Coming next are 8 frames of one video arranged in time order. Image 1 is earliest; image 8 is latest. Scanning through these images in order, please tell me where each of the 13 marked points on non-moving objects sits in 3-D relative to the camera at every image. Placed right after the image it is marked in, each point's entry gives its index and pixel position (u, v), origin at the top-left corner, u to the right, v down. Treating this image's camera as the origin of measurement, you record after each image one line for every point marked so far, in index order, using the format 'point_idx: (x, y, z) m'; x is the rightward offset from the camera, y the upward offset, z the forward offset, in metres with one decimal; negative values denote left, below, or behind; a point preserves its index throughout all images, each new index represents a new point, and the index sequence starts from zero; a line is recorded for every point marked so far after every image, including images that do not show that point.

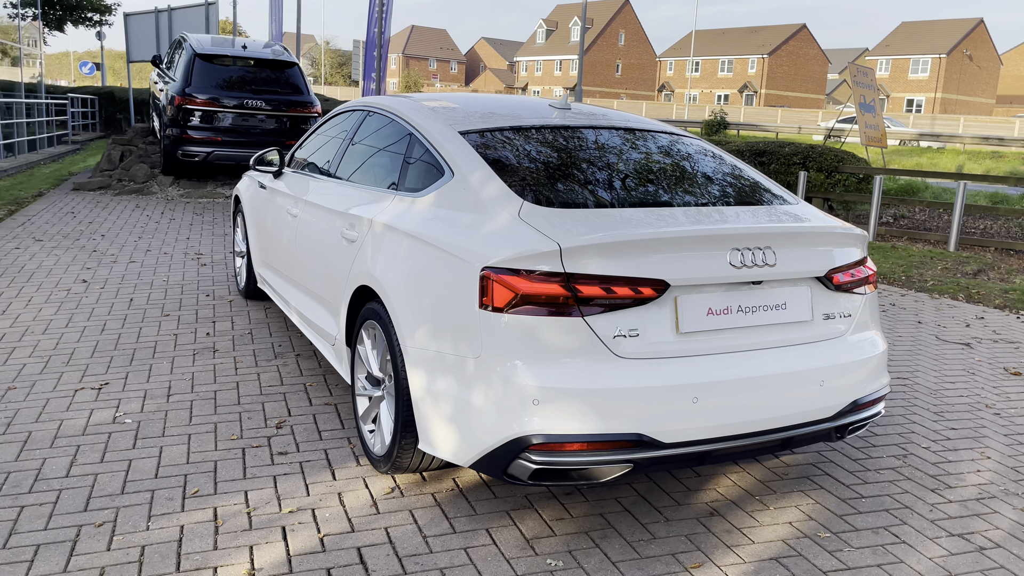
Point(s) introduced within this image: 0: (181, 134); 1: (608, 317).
0: (-4.9, +2.3, +12.2) m
1: (+0.3, -0.1, +2.7) m
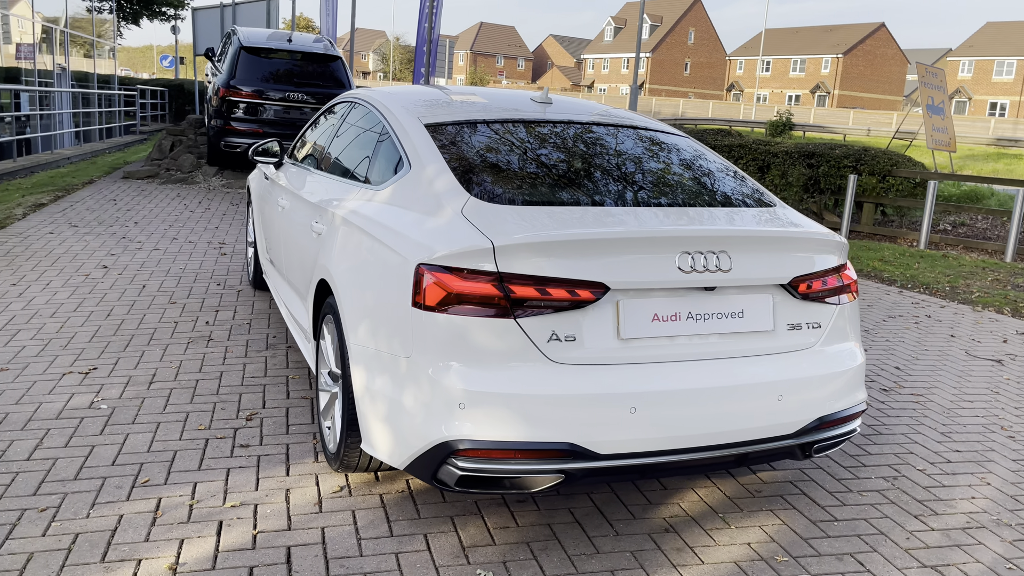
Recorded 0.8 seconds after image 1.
0: (-4.3, +2.4, +12.5) m
1: (+0.1, -0.1, +2.6) m
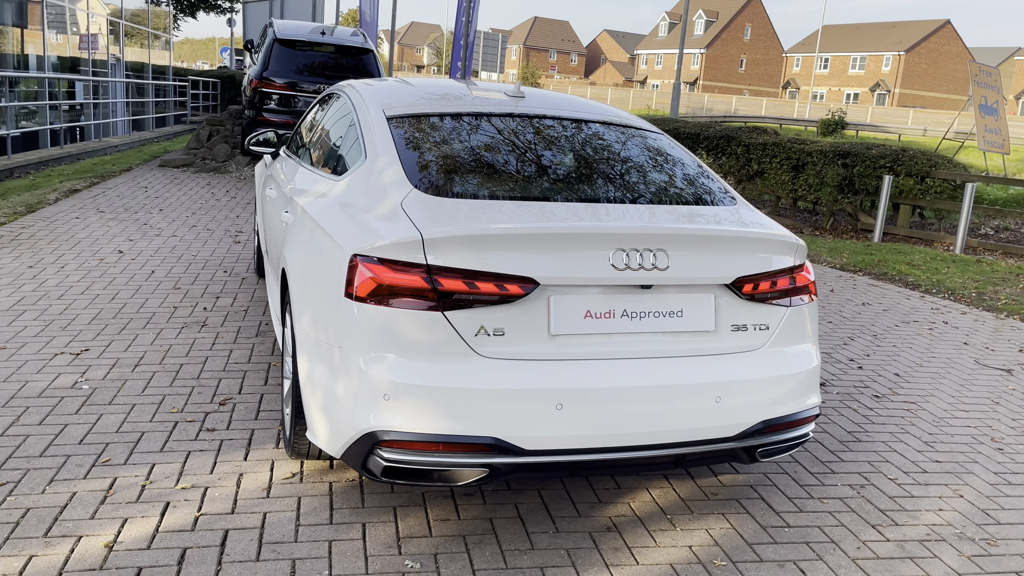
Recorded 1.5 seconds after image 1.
0: (-3.9, +2.6, +12.7) m
1: (-0.1, -0.1, +2.6) m
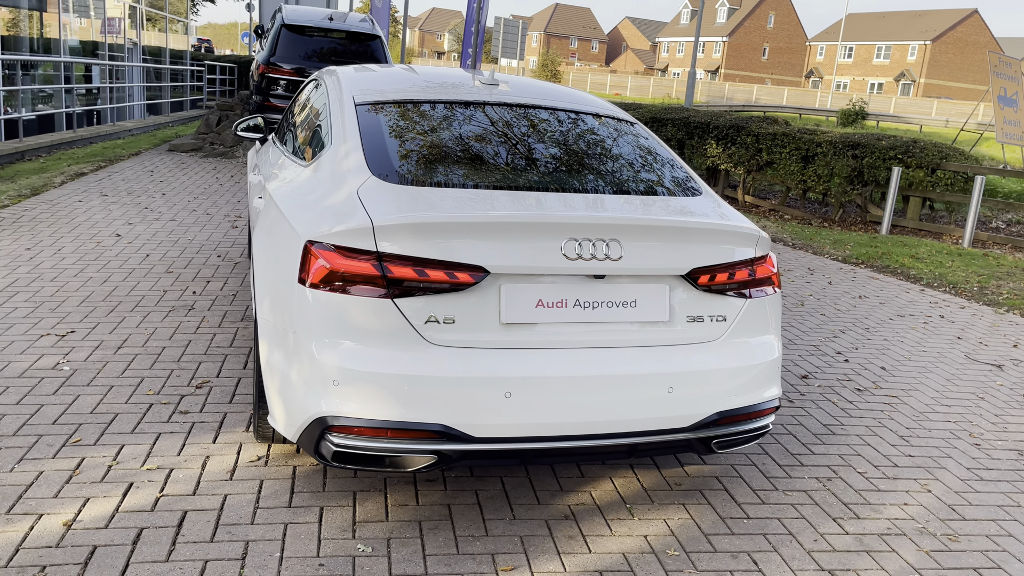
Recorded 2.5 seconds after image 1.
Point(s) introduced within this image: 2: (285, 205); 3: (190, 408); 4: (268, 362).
0: (-3.8, +2.9, +12.7) m
1: (-0.3, 0.0, +2.6) m
2: (-0.9, +0.3, +3.2) m
3: (-1.5, -0.6, +3.9) m
4: (-0.9, -0.3, +3.0) m
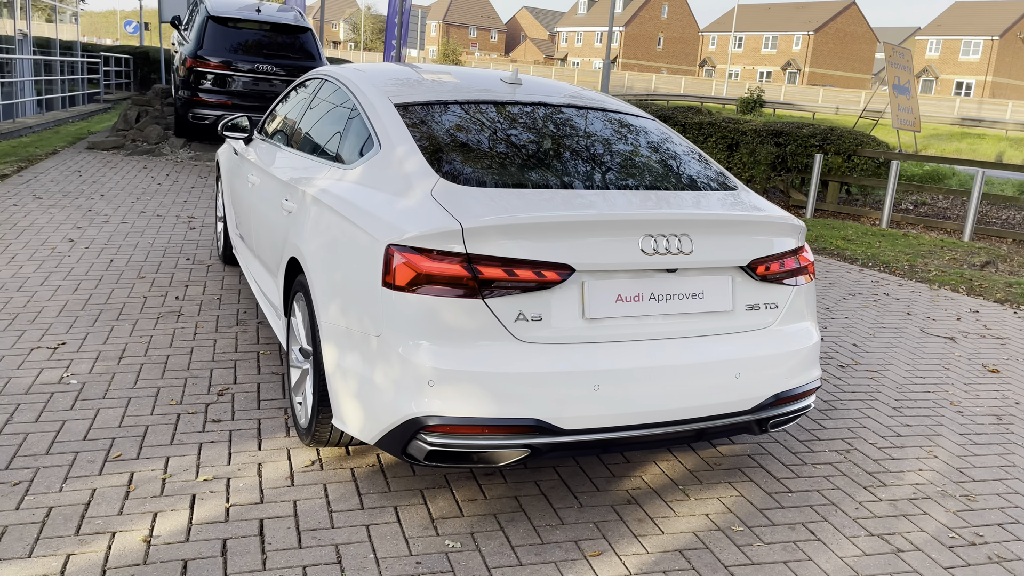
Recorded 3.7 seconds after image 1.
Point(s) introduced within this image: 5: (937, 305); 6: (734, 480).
0: (-4.7, +2.8, +12.3) m
1: (0.0, 0.0, +2.7) m
2: (-0.7, +0.3, +3.2) m
3: (-1.3, -0.6, +3.8) m
4: (-0.6, -0.3, +3.0) m
5: (+3.8, -0.1, +7.3) m
6: (+0.9, -0.8, +3.5) m
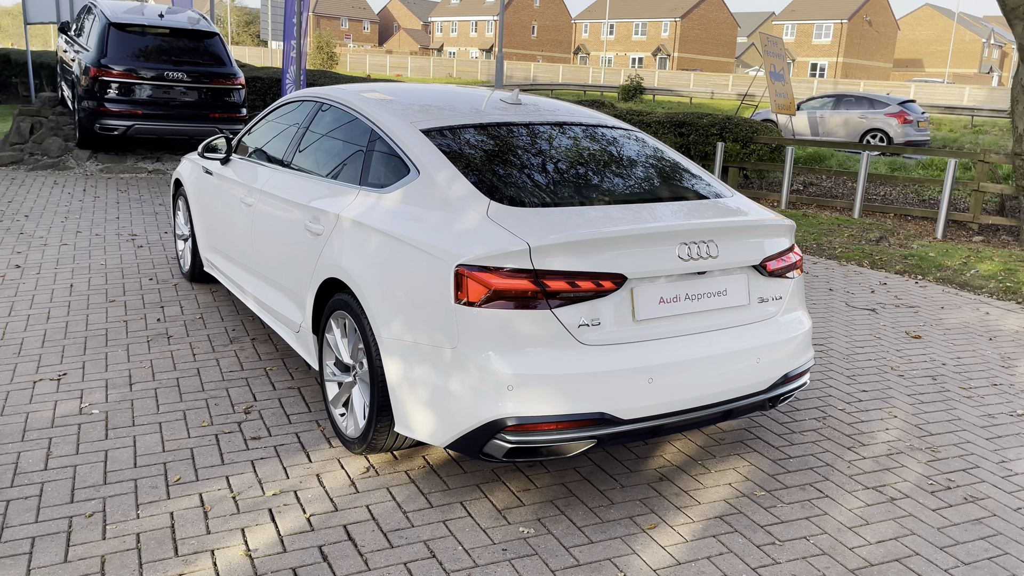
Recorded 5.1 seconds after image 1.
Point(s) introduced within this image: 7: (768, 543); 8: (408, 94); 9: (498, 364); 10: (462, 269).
0: (-5.9, +2.6, +11.8) m
1: (+0.2, -0.1, +3.0) m
2: (-0.5, +0.2, +3.4) m
3: (-1.2, -0.7, +4.0) m
4: (-0.4, -0.3, +3.2) m
5: (+3.3, +0.1, +8.1) m
6: (+1.1, -0.8, +3.9) m
7: (+1.0, -1.0, +3.2) m
8: (-0.6, +1.1, +4.5) m
9: (0.0, -0.3, +3.0) m
10: (-0.2, +0.1, +3.0) m
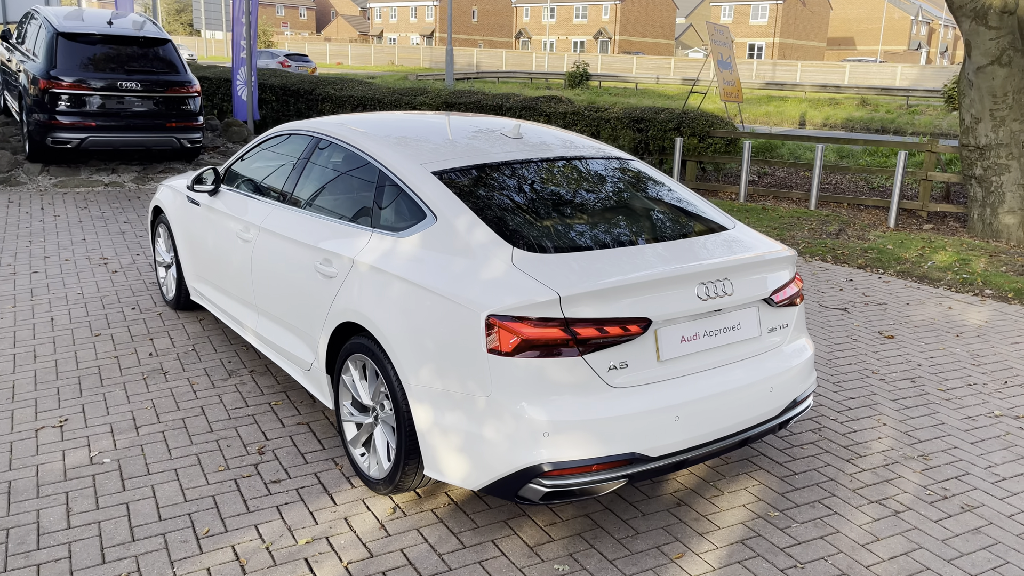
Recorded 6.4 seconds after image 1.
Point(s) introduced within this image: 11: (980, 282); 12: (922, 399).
0: (-6.4, +2.3, +11.5) m
1: (+0.3, -0.2, +3.1) m
2: (-0.4, 0.0, +3.4) m
3: (-1.1, -0.9, +4.0) m
4: (-0.3, -0.5, +3.3) m
5: (+3.1, +0.1, +8.4) m
6: (+1.2, -0.9, +4.1) m
7: (+1.1, -1.1, +3.3) m
8: (-0.6, +0.9, +4.5) m
9: (+0.1, -0.5, +3.1) m
10: (-0.1, -0.1, +3.1) m
11: (+4.8, +0.1, +8.5) m
12: (+2.5, -0.7, +5.2) m
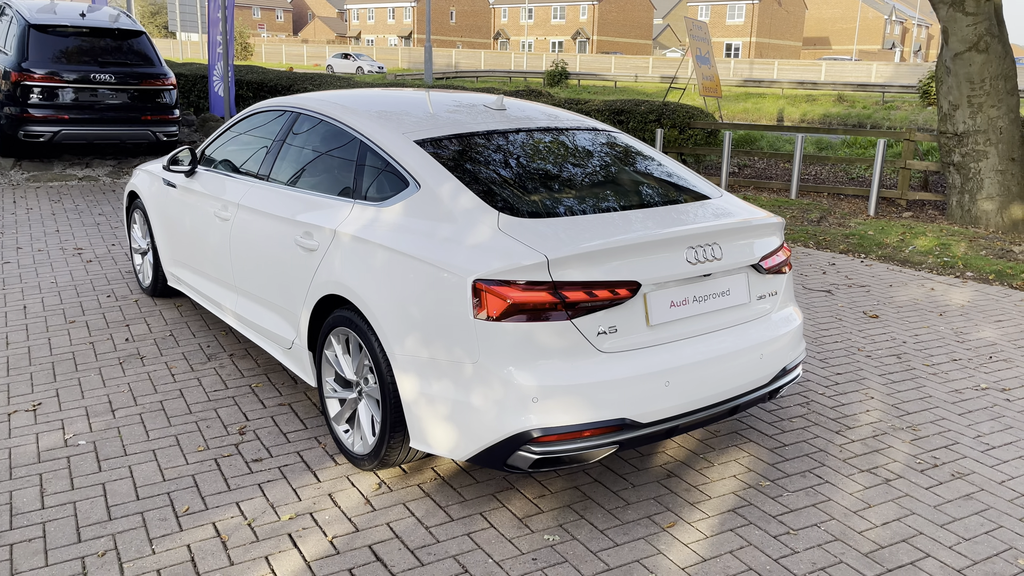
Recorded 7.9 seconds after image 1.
0: (-6.7, +2.4, +11.3) m
1: (+0.3, -0.1, +3.1) m
2: (-0.5, +0.2, +3.4) m
3: (-1.2, -0.8, +3.9) m
4: (-0.3, -0.4, +3.2) m
5: (+2.9, +0.3, +8.4) m
6: (+1.1, -0.8, +4.1) m
7: (+1.1, -1.0, +3.3) m
8: (-0.7, +1.0, +4.5) m
9: (0.0, -0.3, +3.0) m
10: (-0.1, 0.0, +3.0) m
11: (+4.6, +0.2, +8.5) m
12: (+2.5, -0.5, +5.2) m
